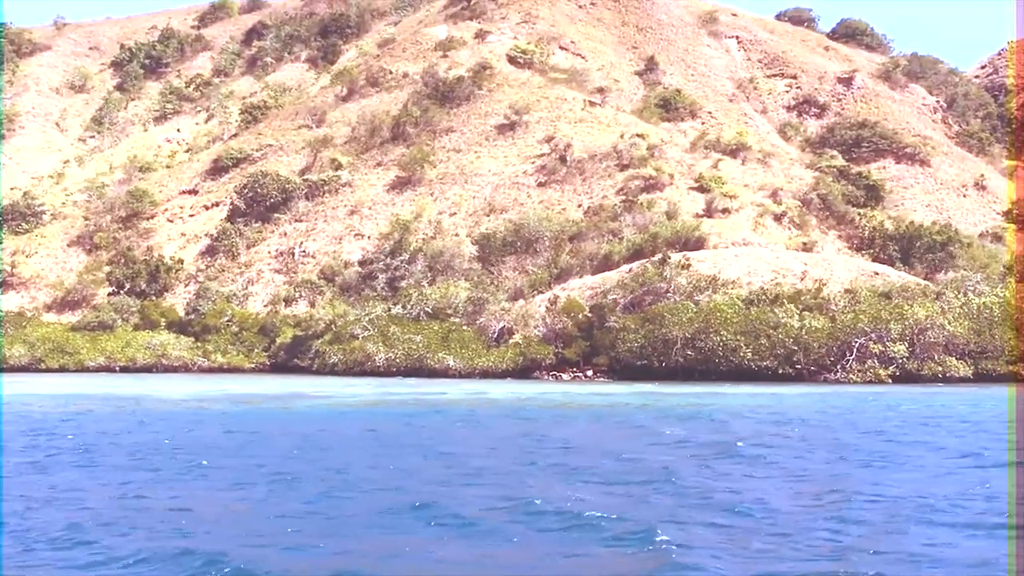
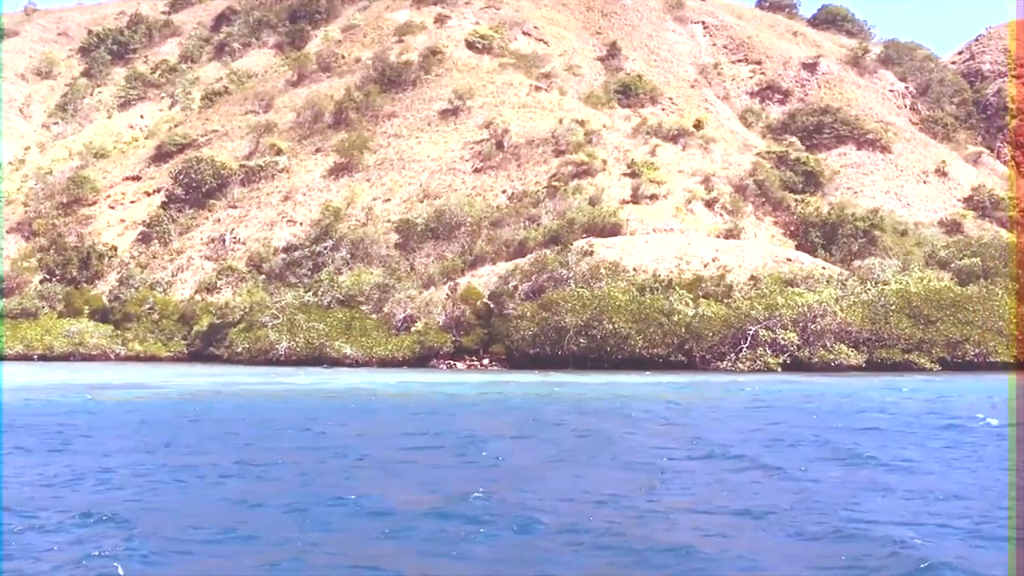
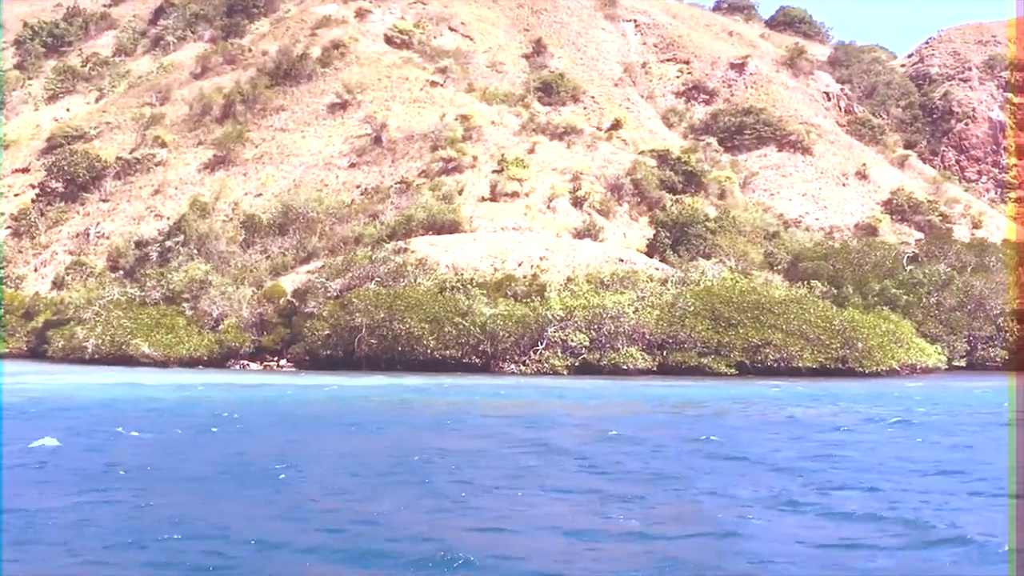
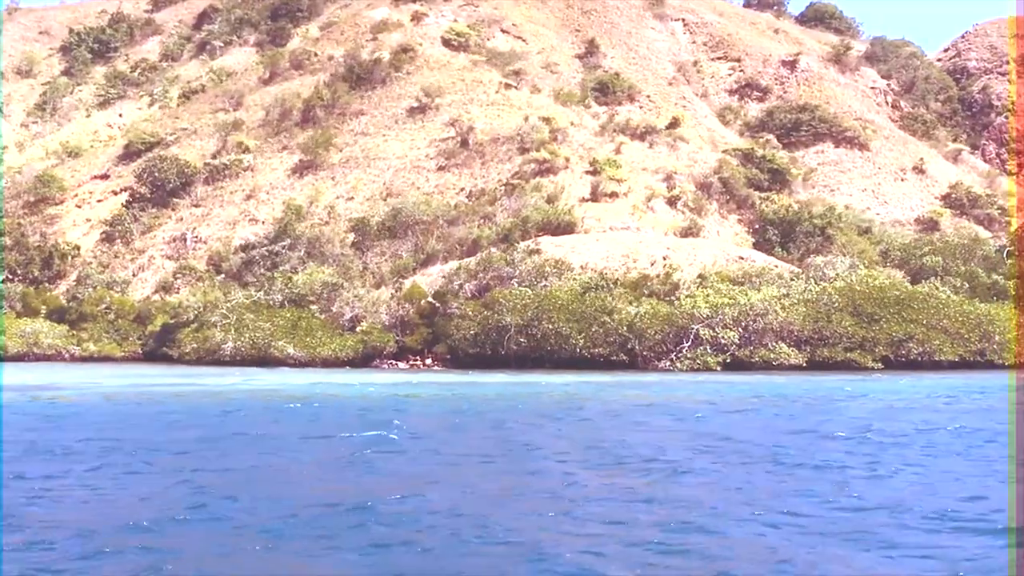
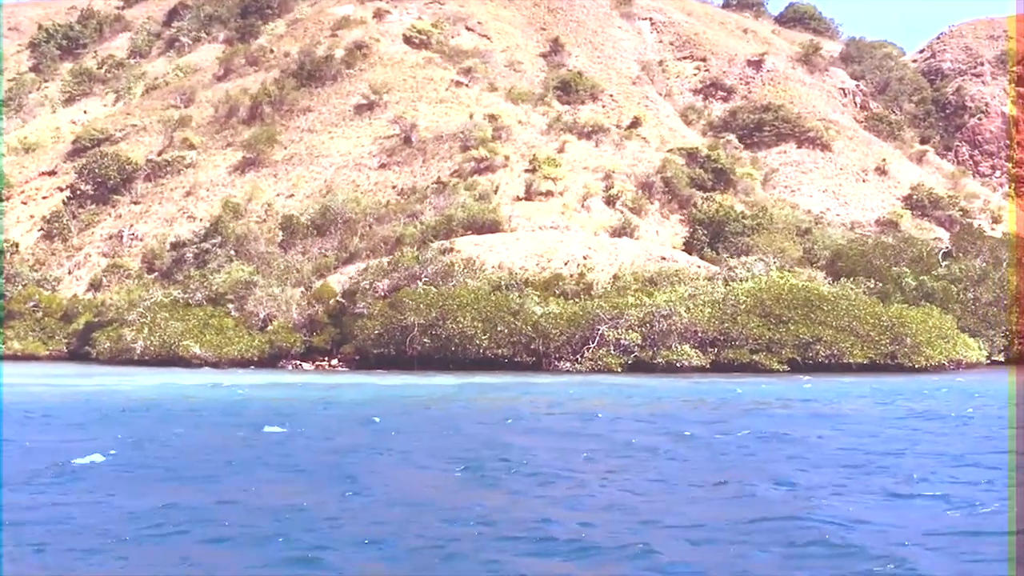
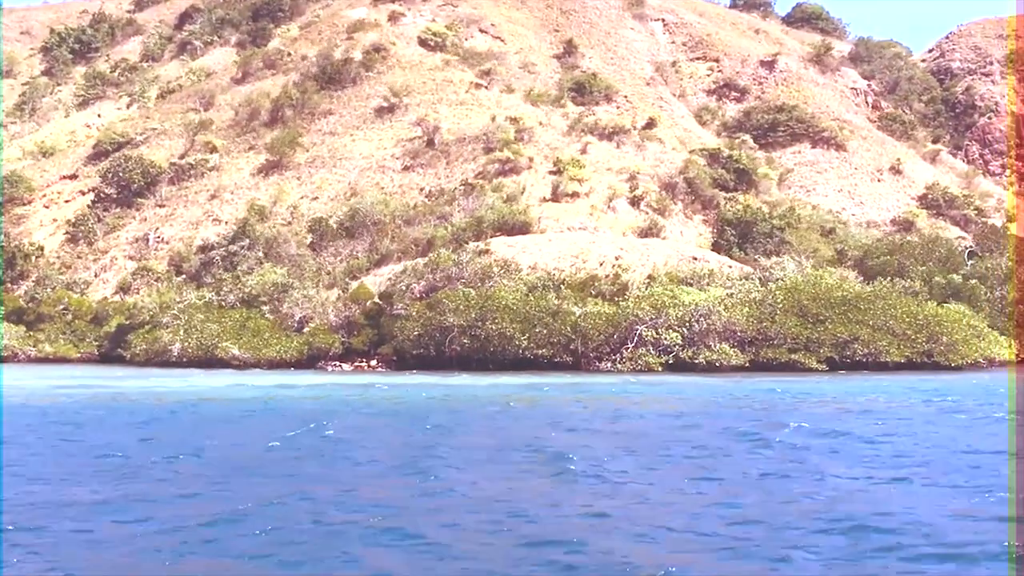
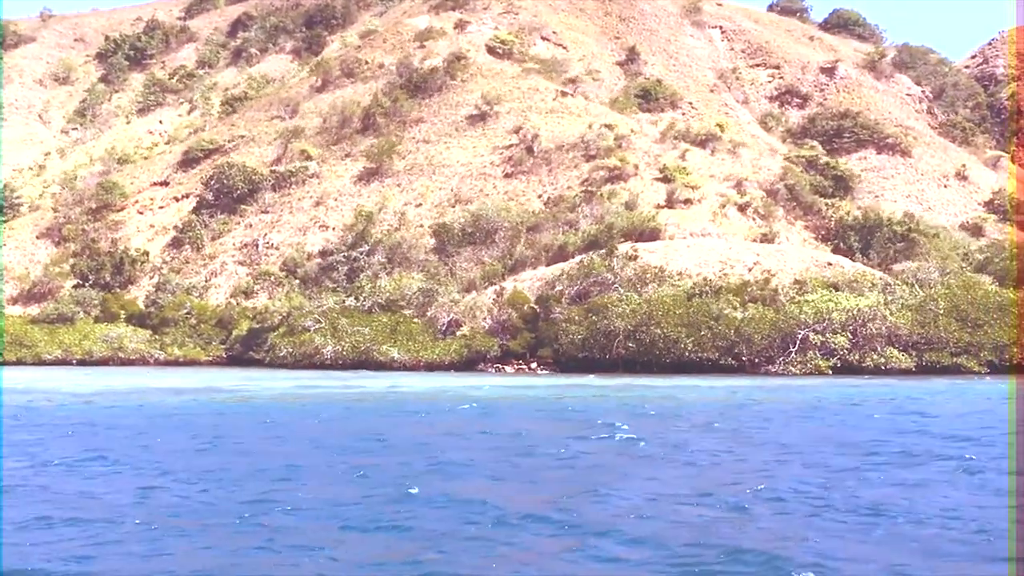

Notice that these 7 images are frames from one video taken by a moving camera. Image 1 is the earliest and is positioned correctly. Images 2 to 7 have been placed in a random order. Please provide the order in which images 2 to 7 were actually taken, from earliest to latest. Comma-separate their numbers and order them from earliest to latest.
7, 2, 4, 6, 5, 3
